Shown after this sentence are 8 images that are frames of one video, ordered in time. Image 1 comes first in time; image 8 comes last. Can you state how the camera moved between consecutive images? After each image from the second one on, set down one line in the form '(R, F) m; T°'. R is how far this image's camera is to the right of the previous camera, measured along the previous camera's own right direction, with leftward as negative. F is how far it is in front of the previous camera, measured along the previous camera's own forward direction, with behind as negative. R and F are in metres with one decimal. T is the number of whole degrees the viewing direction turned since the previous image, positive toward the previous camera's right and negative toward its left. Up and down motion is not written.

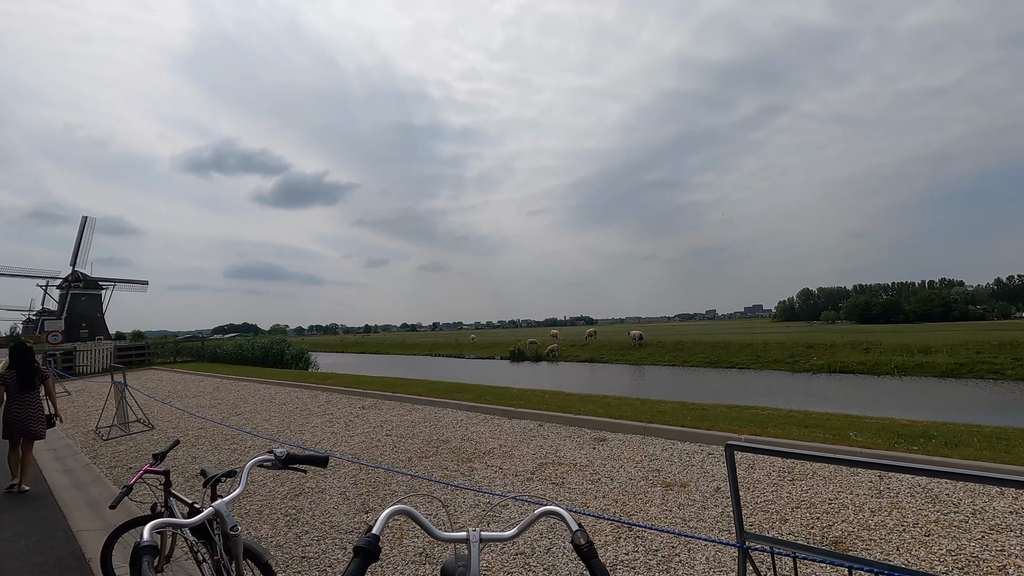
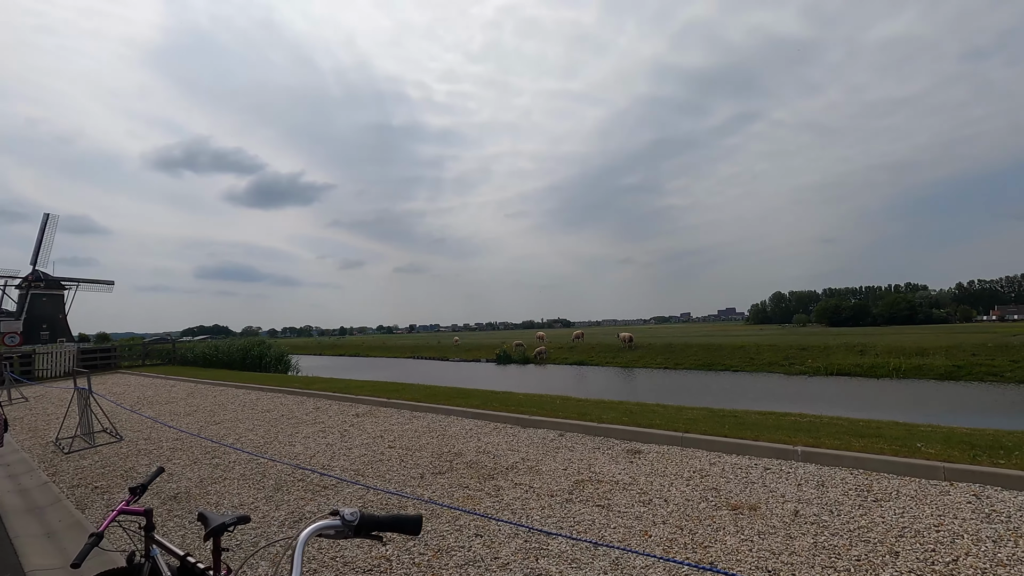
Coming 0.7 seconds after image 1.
(-0.7, +0.8) m; +2°
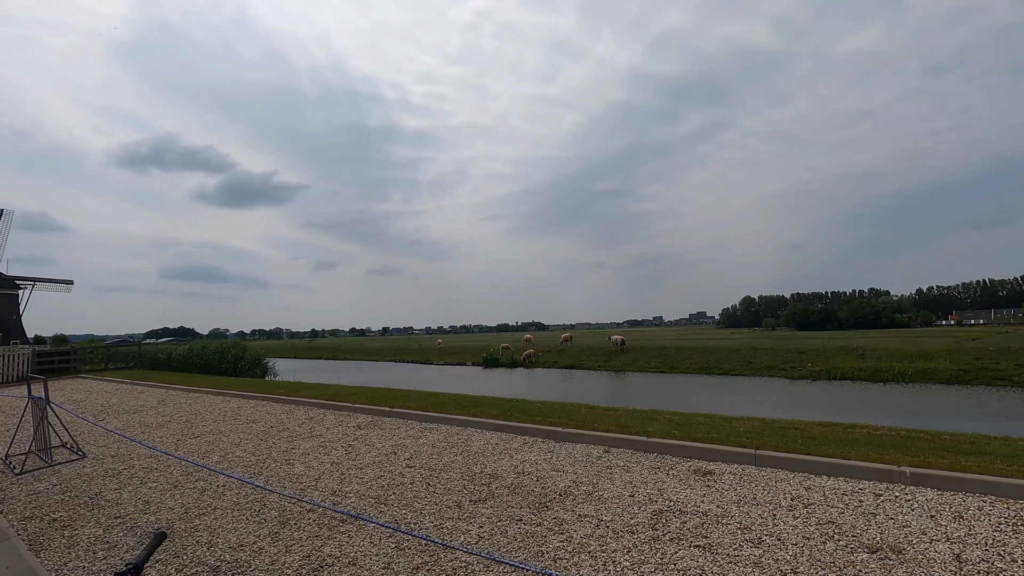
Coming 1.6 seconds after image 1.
(-1.0, +1.0) m; +3°
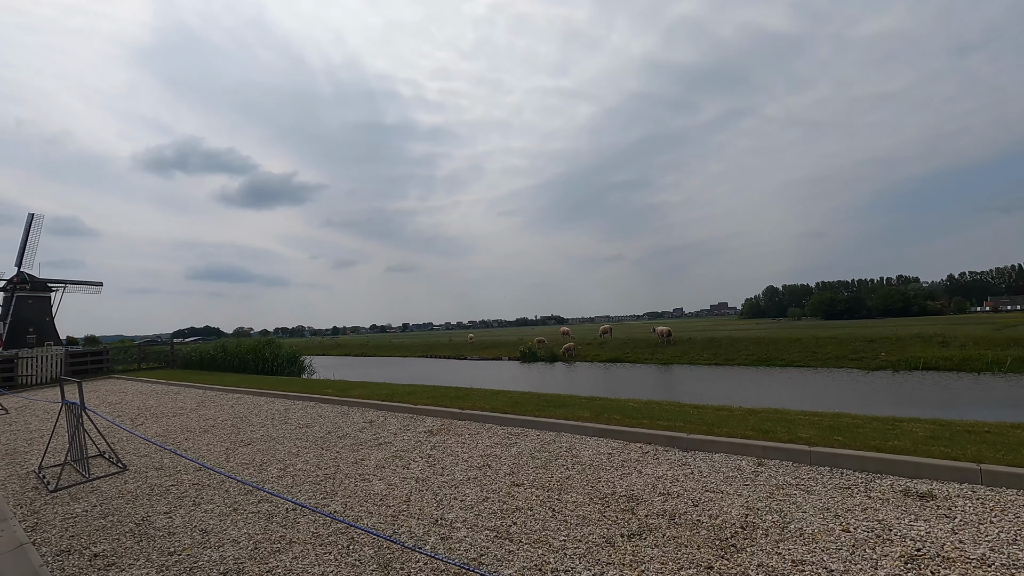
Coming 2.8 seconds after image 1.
(-1.5, +1.4) m; -2°
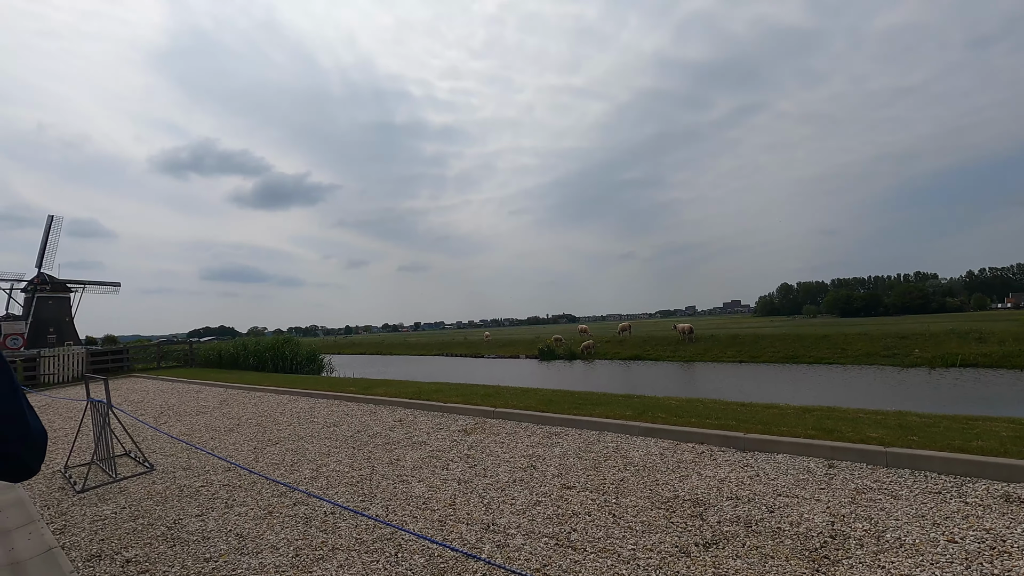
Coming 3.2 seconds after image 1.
(-0.5, +0.4) m; -1°
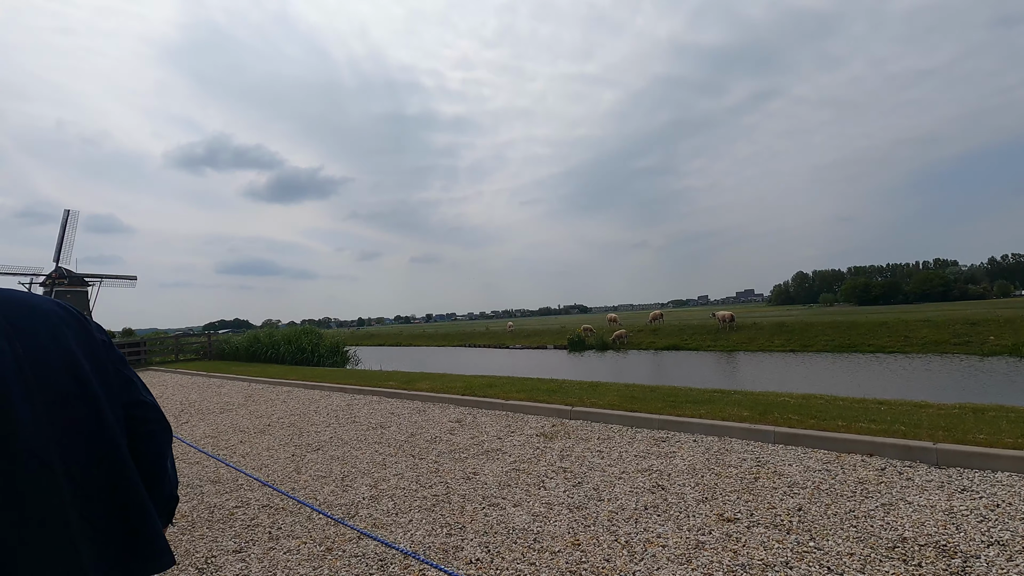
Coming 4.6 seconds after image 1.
(-1.2, +1.5) m; -1°
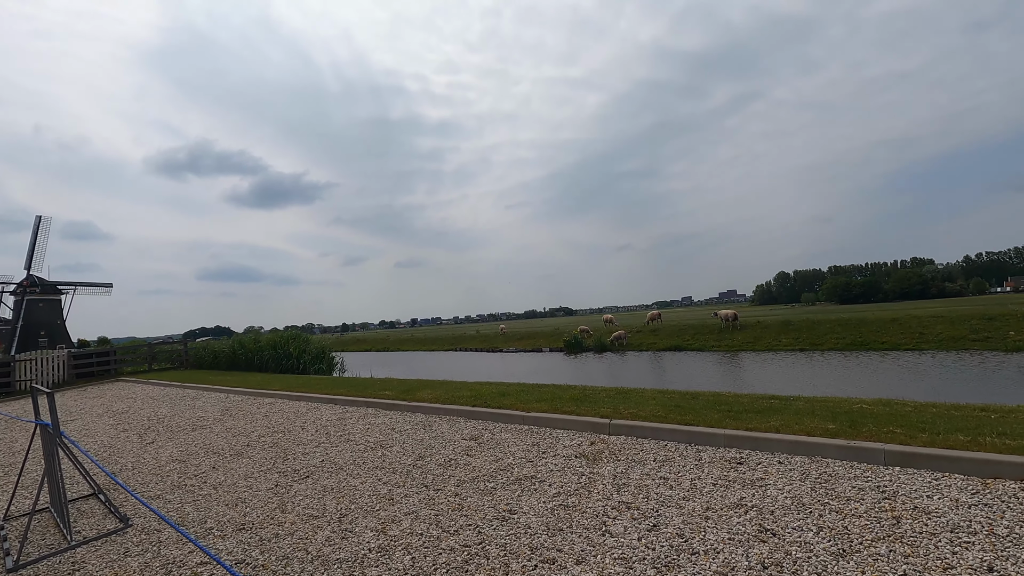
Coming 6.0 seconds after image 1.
(-0.6, +1.3) m; +2°
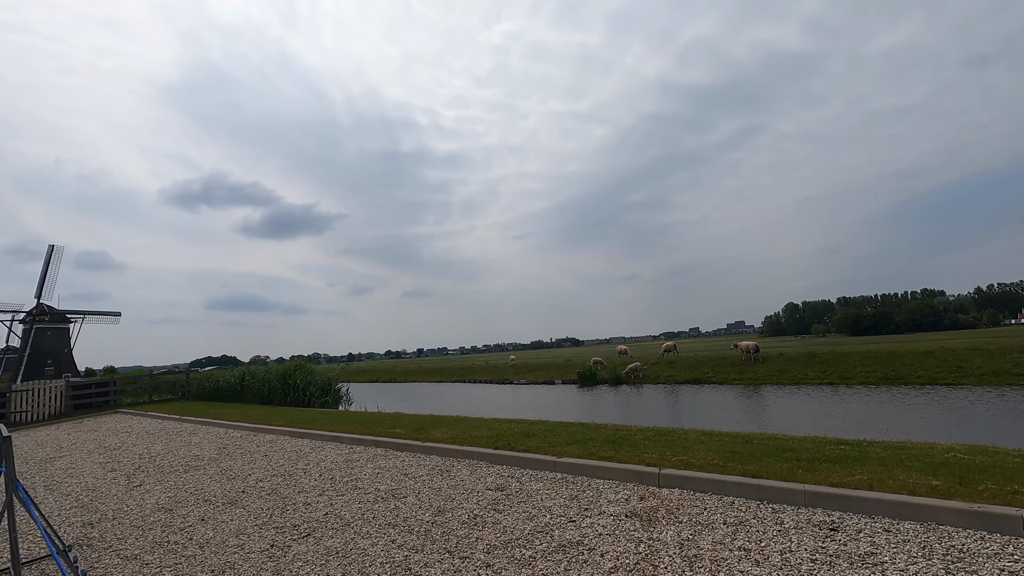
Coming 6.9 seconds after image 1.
(-0.4, +0.7) m; -1°
